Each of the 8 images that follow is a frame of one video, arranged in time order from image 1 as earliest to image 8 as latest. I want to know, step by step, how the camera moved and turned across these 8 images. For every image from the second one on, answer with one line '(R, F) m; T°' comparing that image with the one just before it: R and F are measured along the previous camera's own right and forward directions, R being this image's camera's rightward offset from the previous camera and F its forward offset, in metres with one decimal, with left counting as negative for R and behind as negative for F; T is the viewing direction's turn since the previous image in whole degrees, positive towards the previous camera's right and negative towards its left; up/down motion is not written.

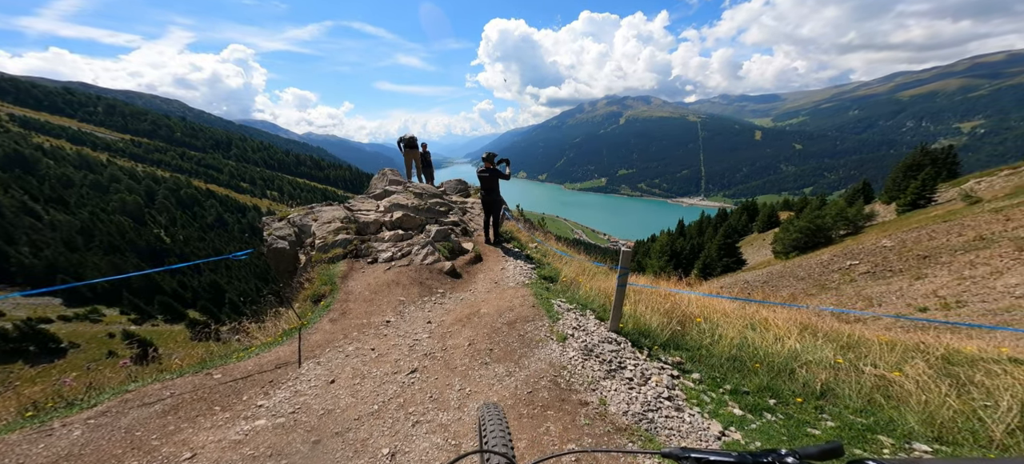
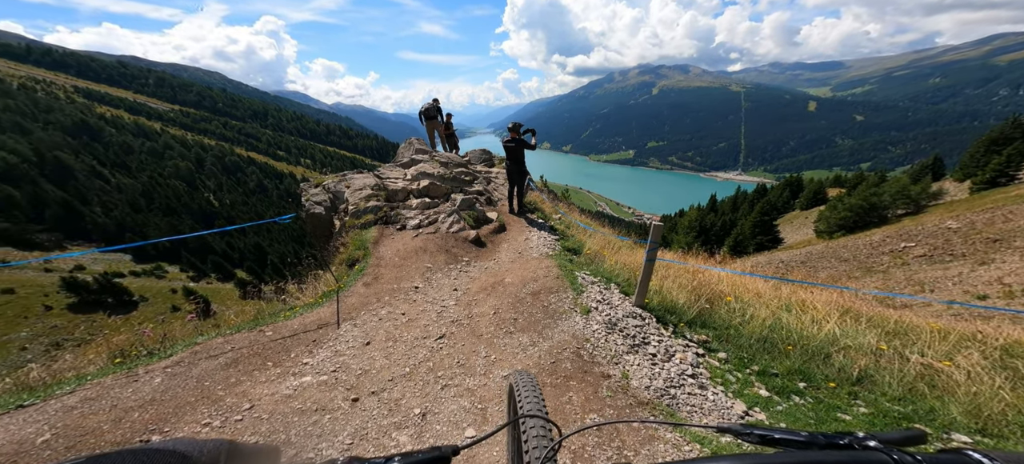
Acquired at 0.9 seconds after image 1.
(0.0, +0.1) m; -4°
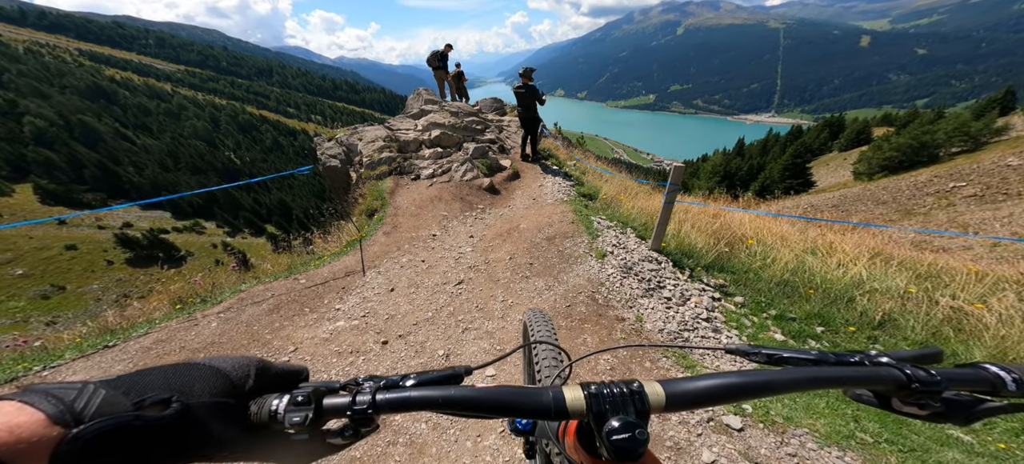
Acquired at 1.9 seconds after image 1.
(0.0, +0.1) m; -3°
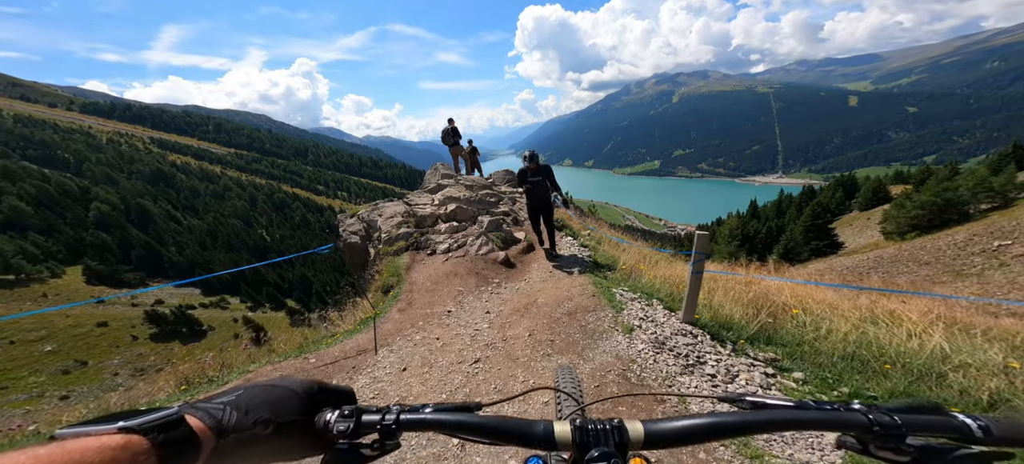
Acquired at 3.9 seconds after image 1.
(0.0, +0.3) m; -3°
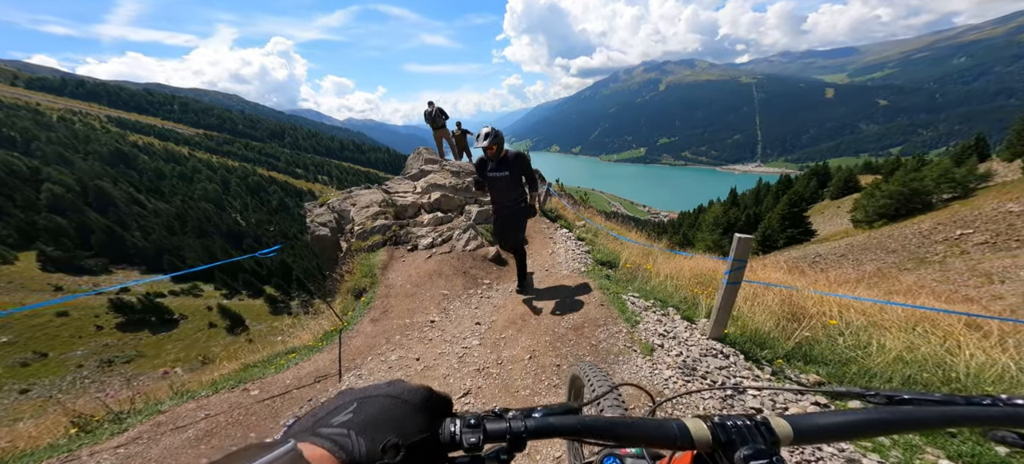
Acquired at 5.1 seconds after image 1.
(-0.2, +1.4) m; +3°
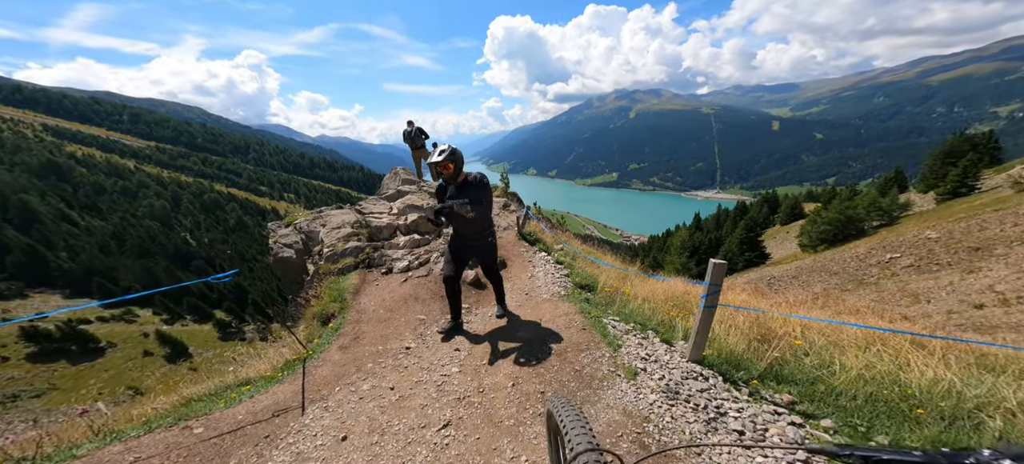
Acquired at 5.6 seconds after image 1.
(-0.2, +0.1) m; +5°
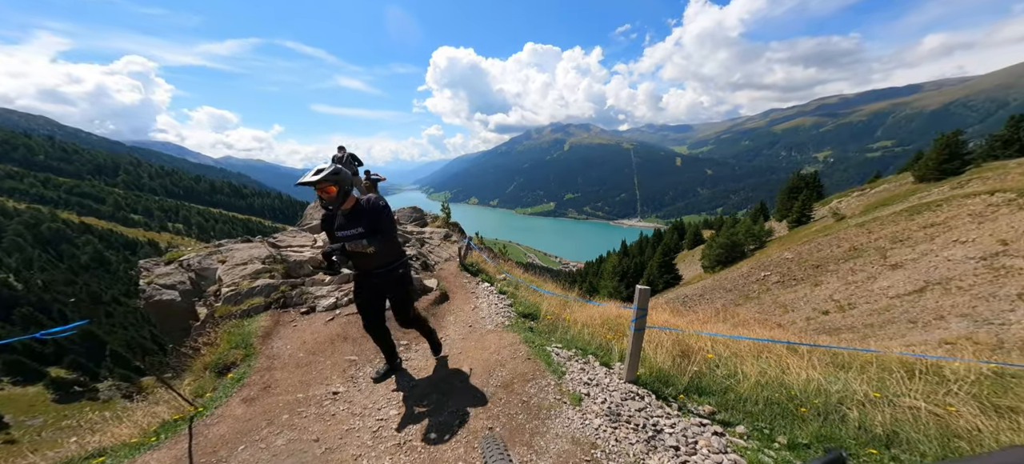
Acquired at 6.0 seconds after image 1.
(-0.2, 0.0) m; +12°
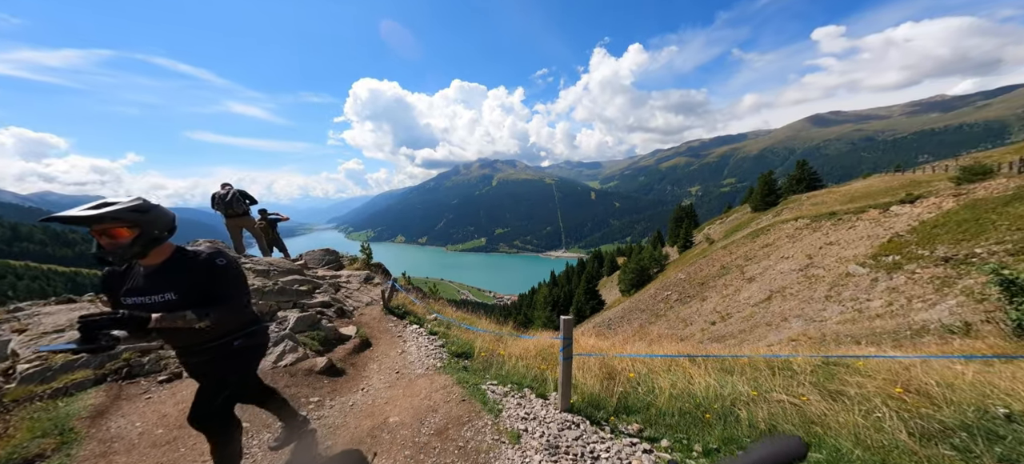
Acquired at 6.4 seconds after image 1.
(0.0, -0.1) m; +13°
